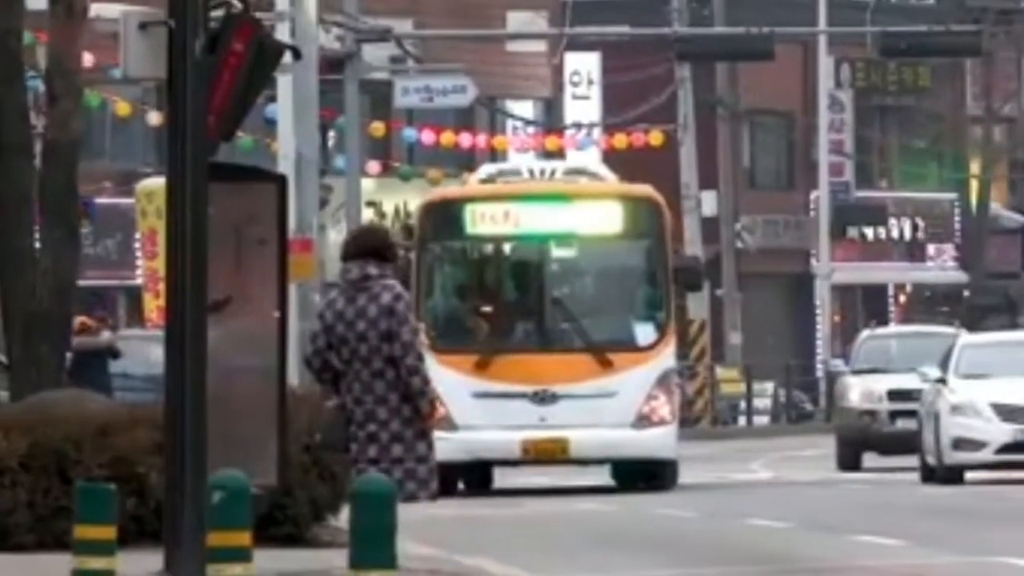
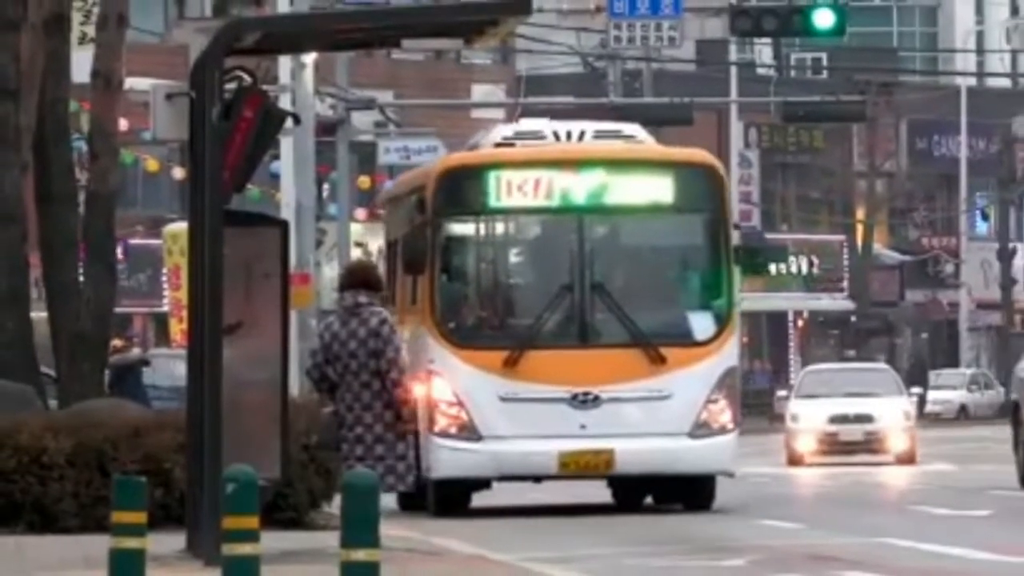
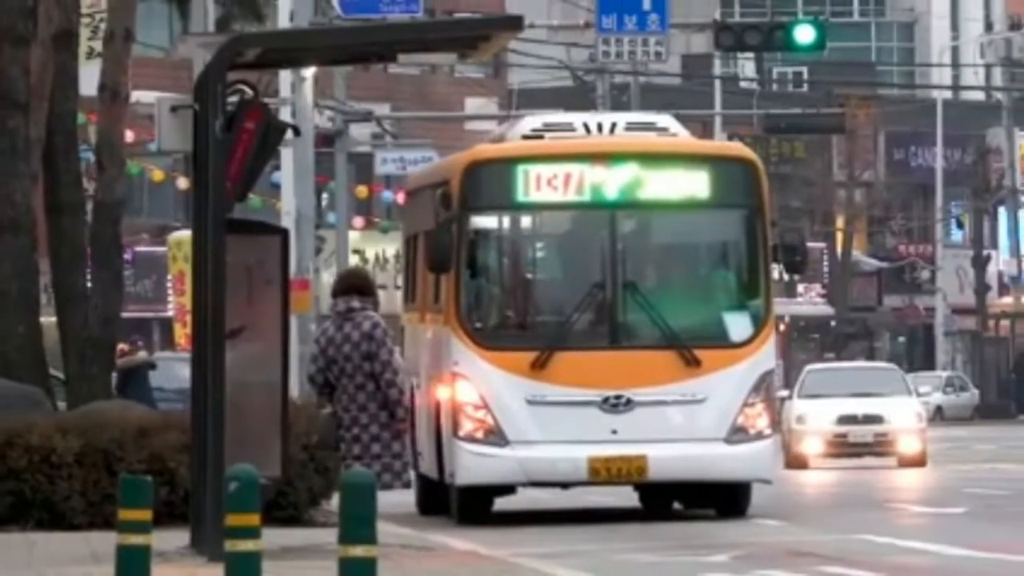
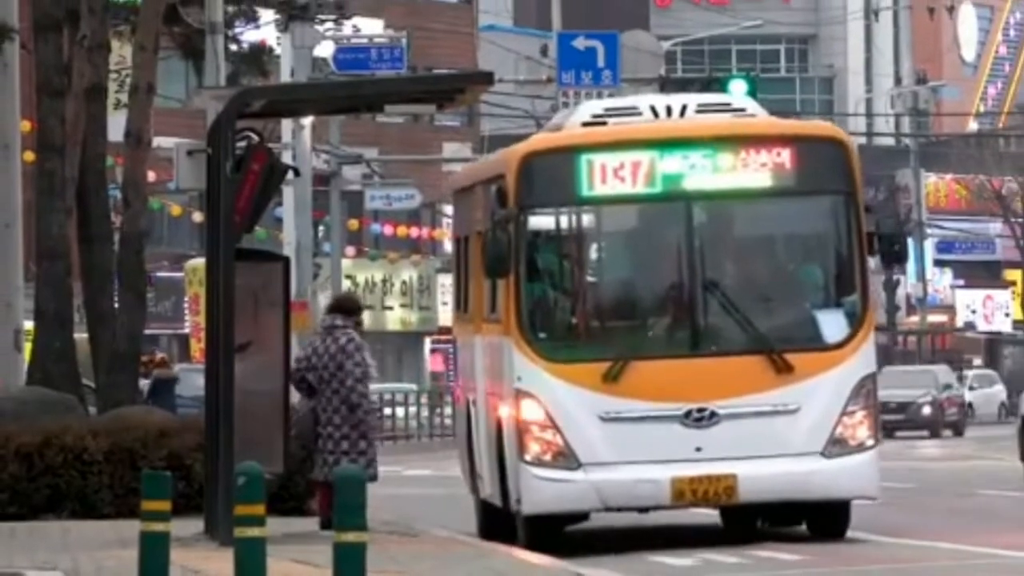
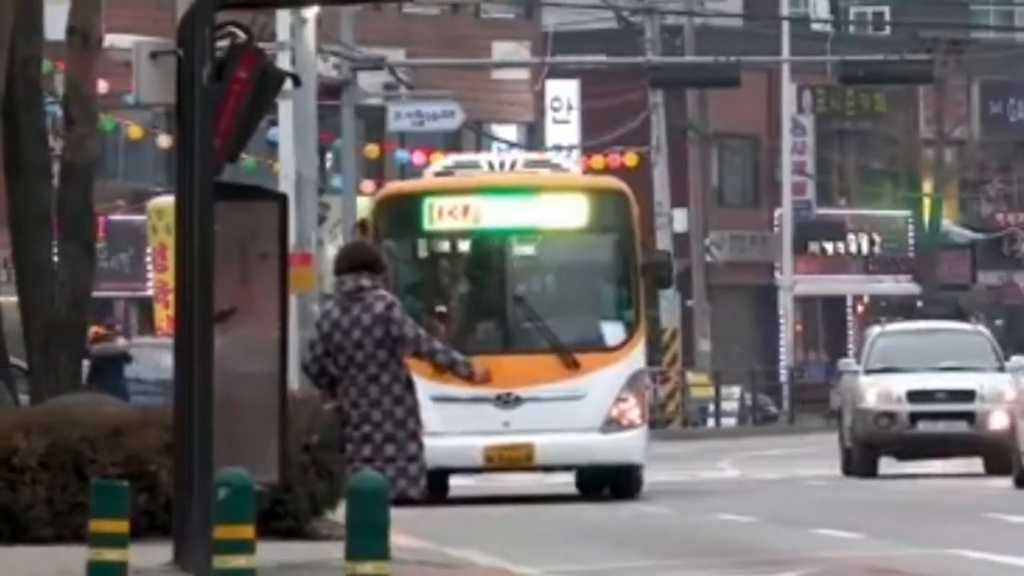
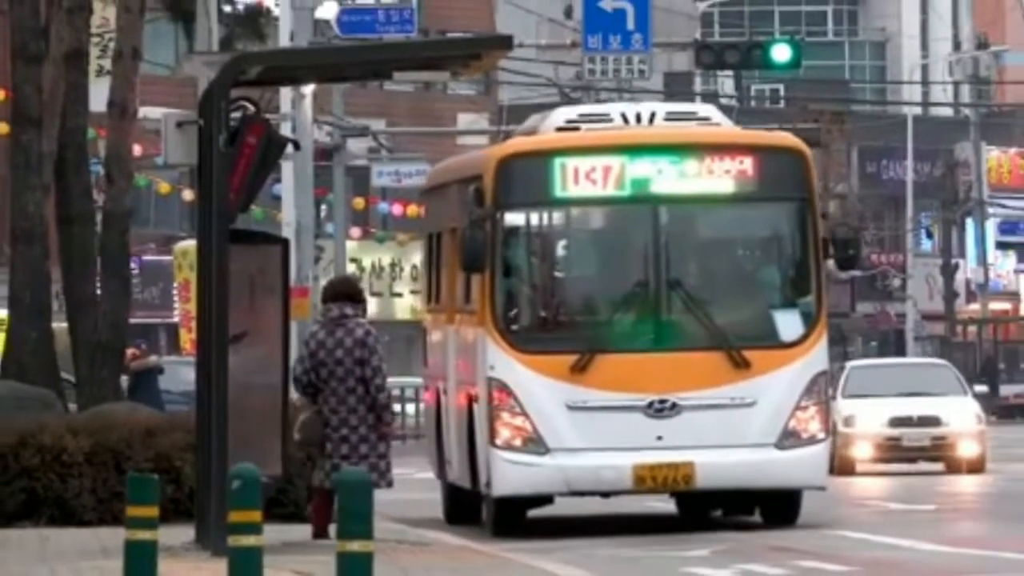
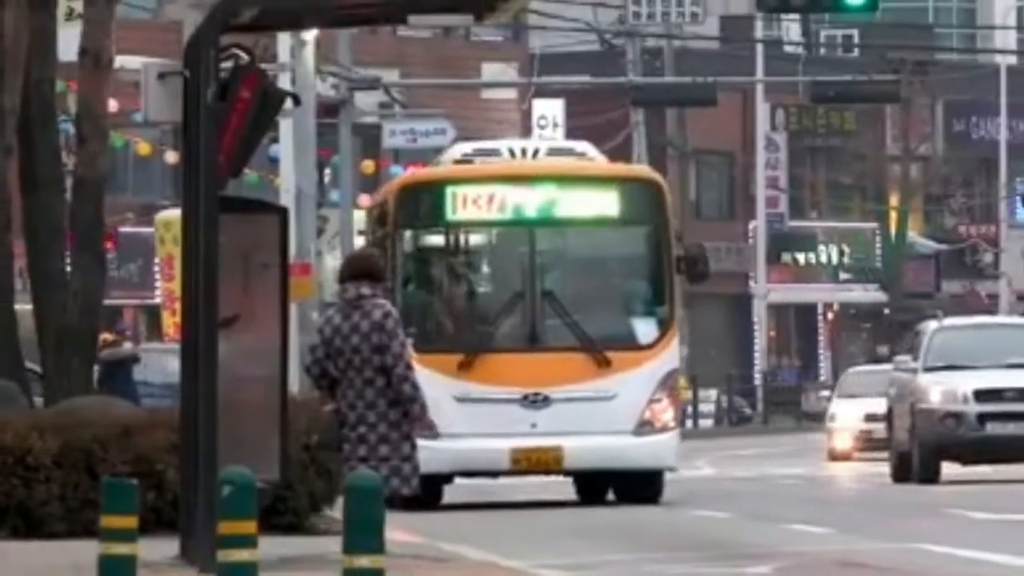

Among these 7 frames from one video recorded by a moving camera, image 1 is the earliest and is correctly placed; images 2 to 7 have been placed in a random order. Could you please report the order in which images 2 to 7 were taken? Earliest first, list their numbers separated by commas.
5, 7, 2, 3, 6, 4
